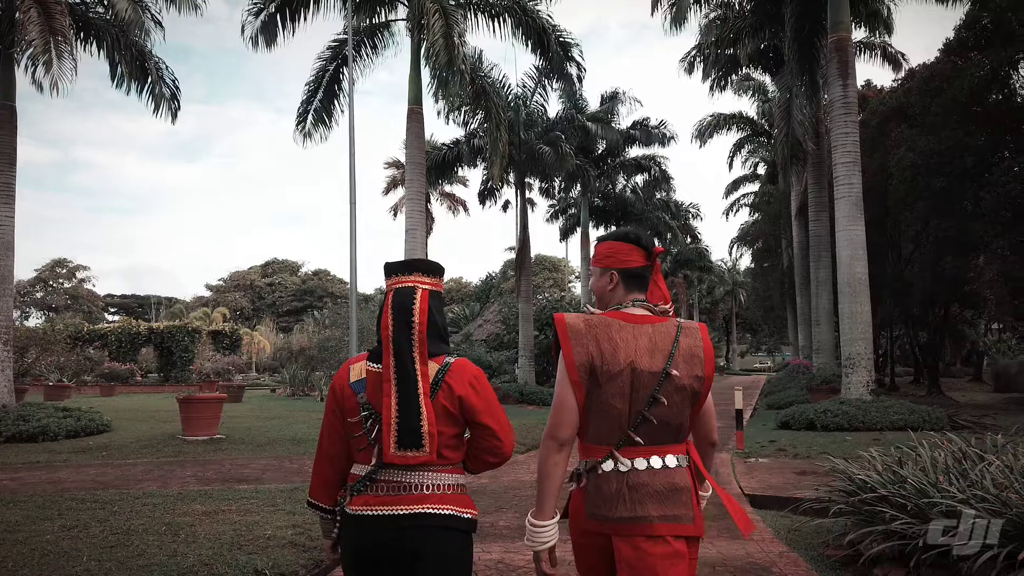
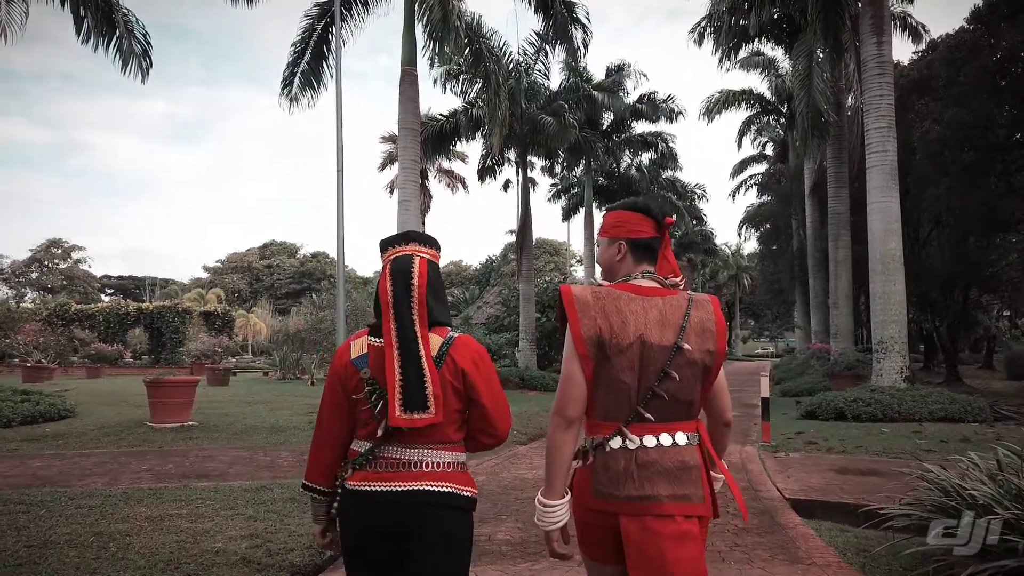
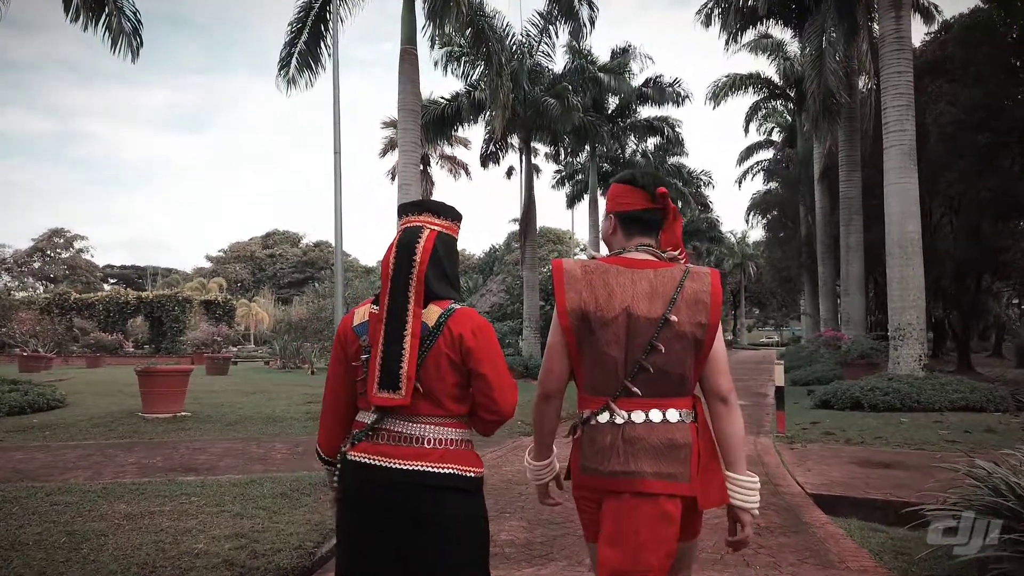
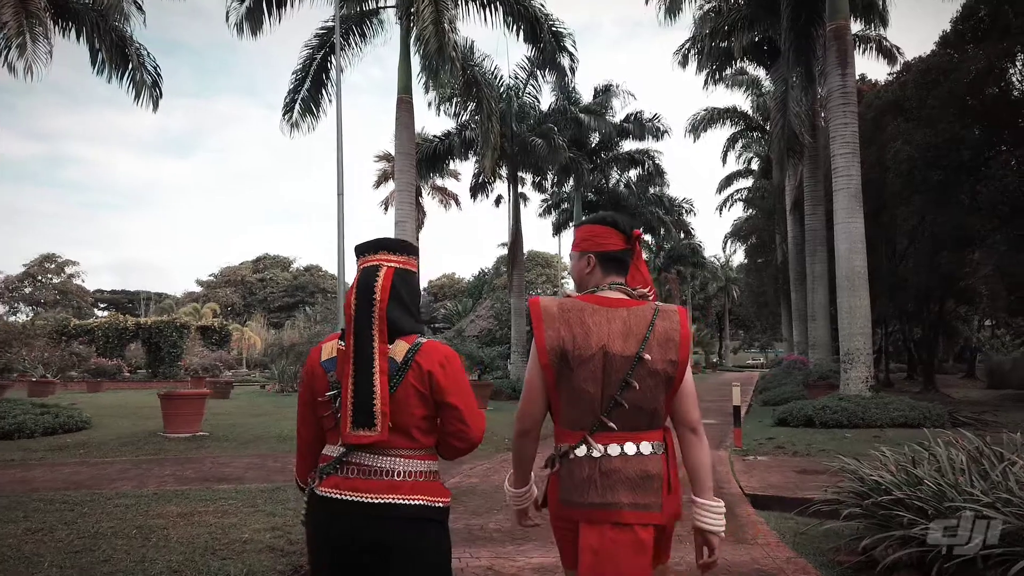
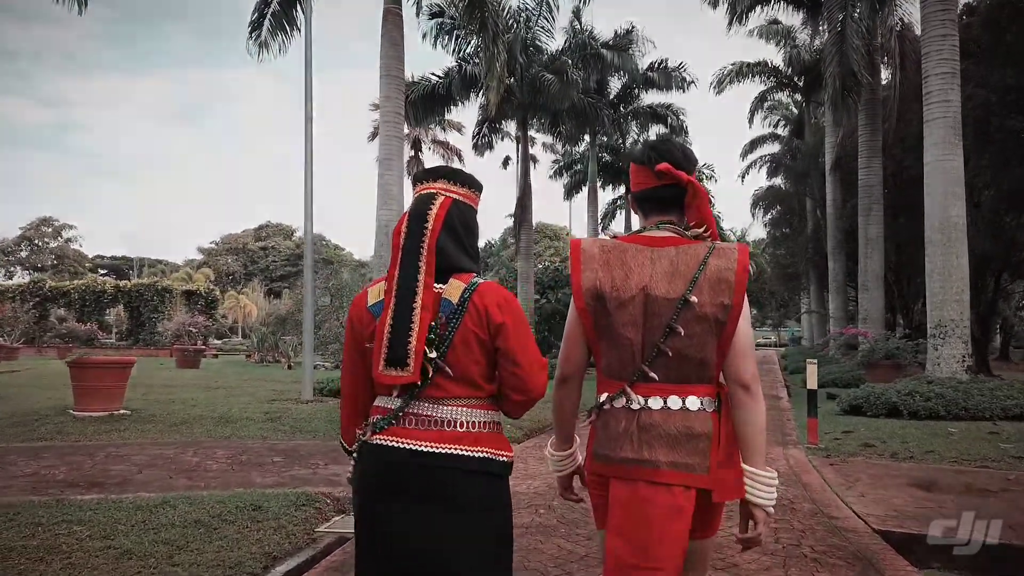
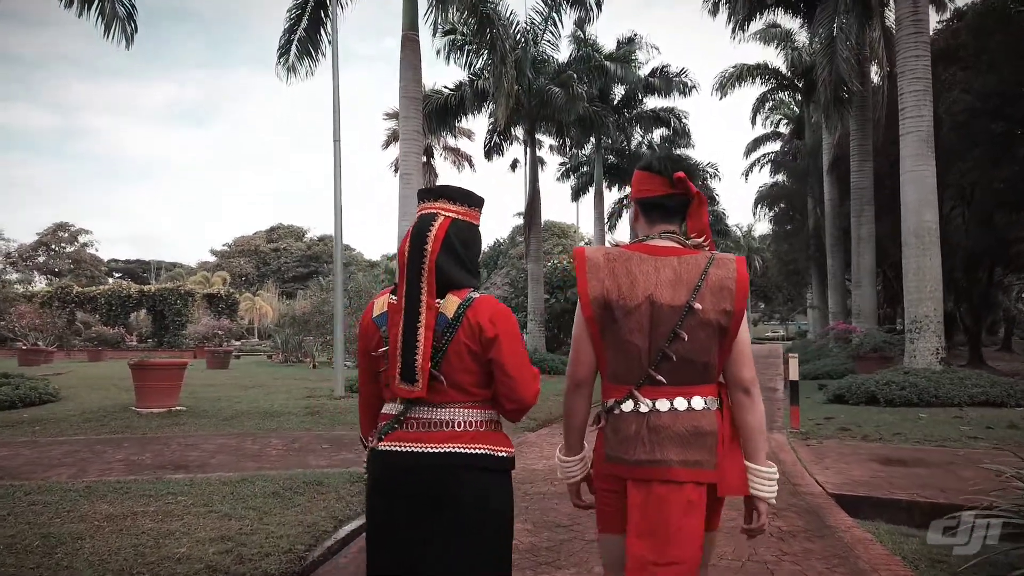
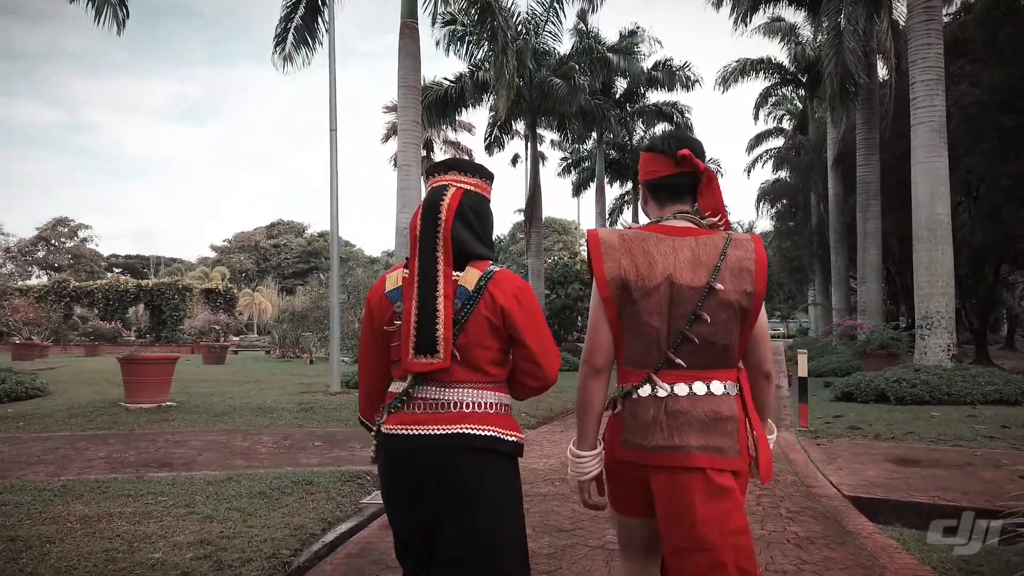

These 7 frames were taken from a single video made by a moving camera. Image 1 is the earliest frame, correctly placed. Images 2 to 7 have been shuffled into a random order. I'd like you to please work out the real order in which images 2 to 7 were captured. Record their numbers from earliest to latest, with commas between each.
4, 2, 3, 6, 7, 5
